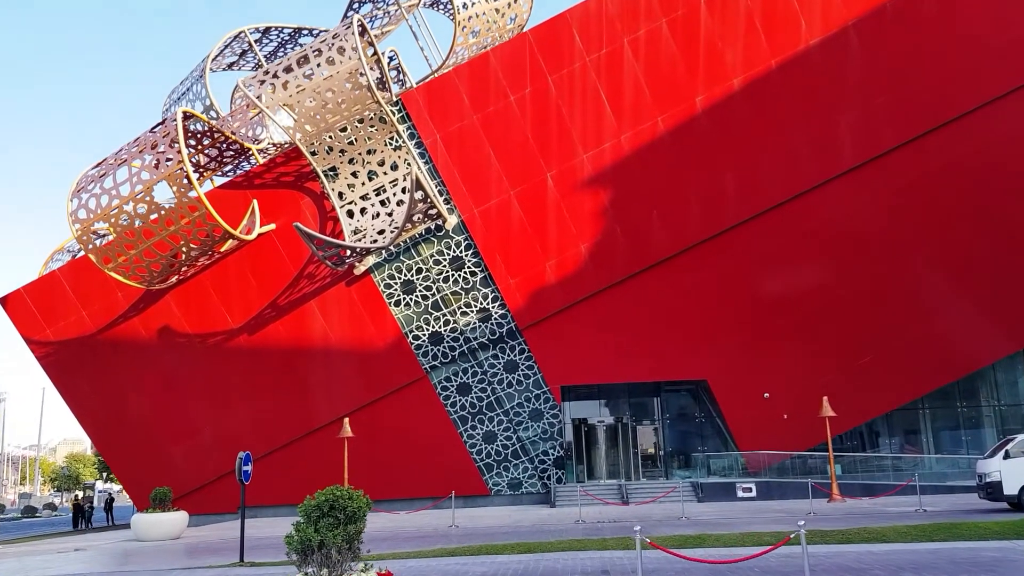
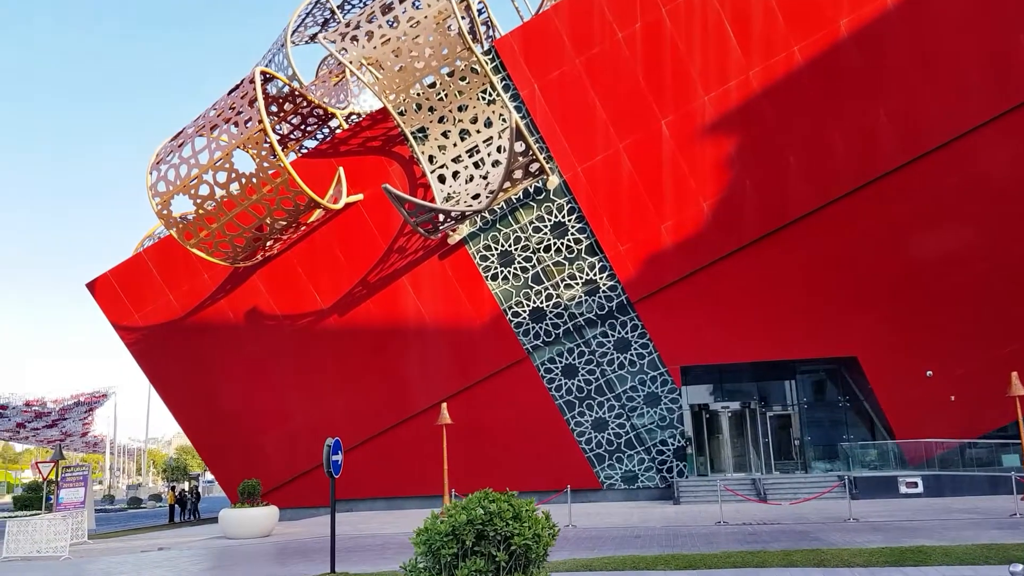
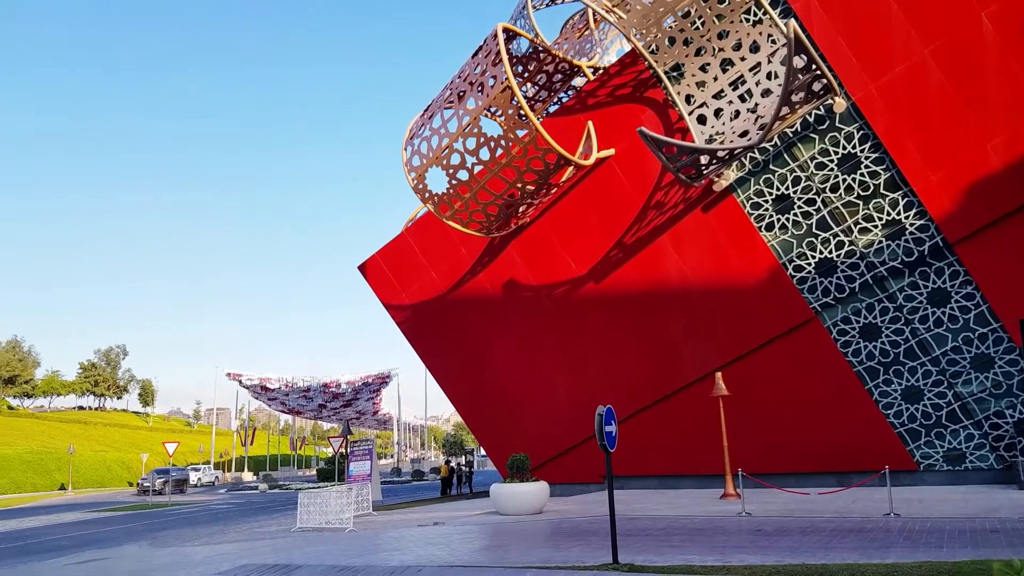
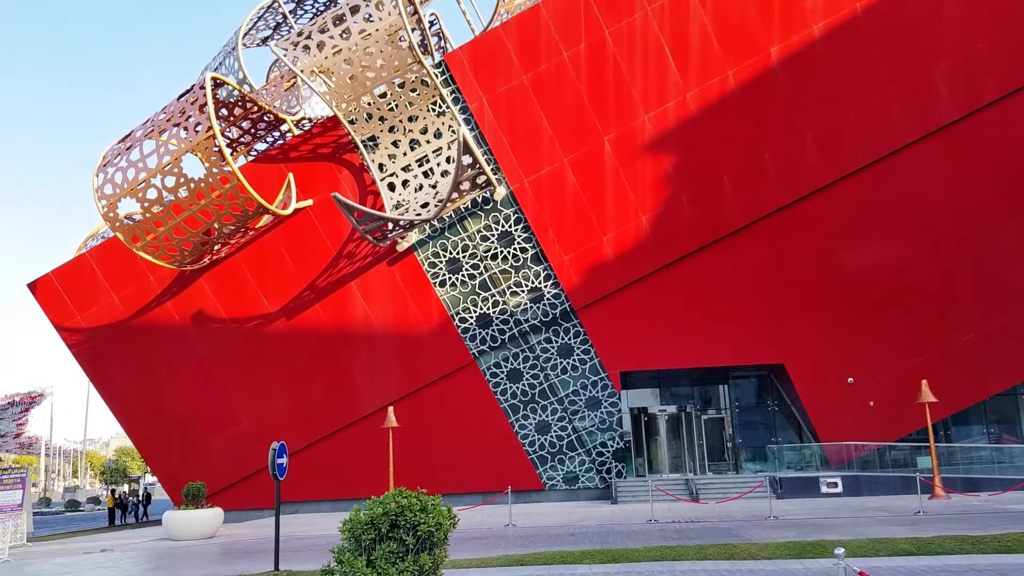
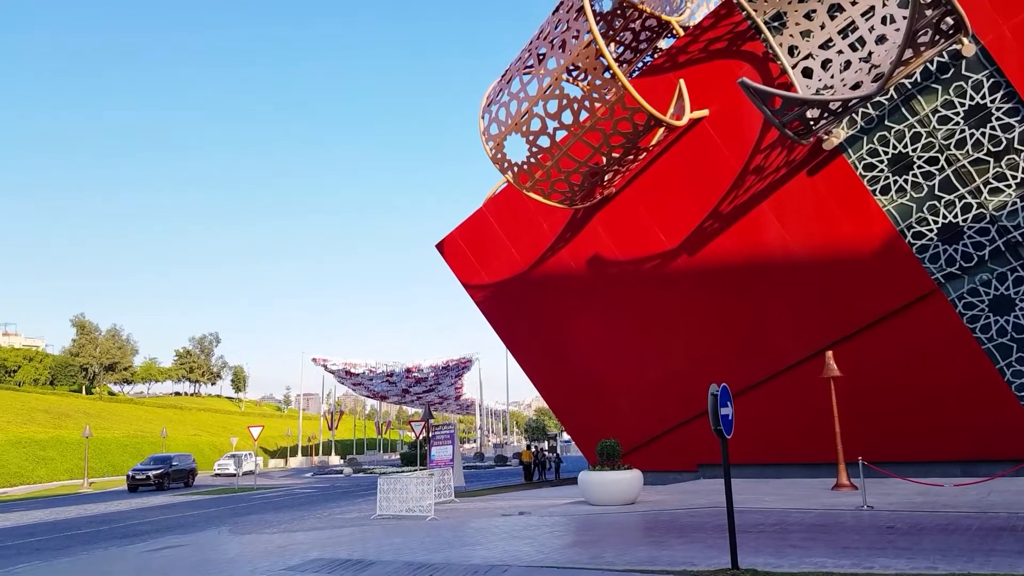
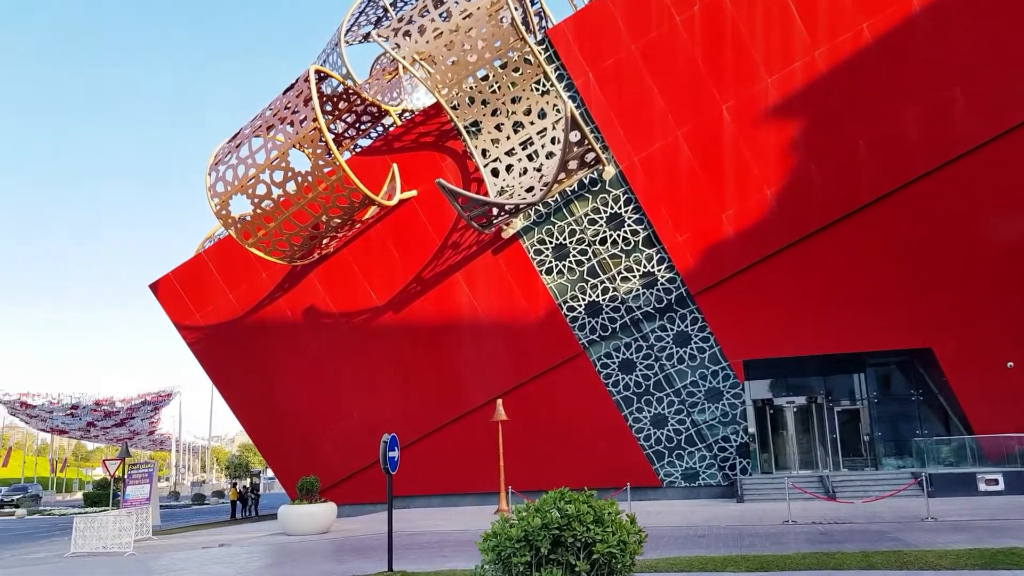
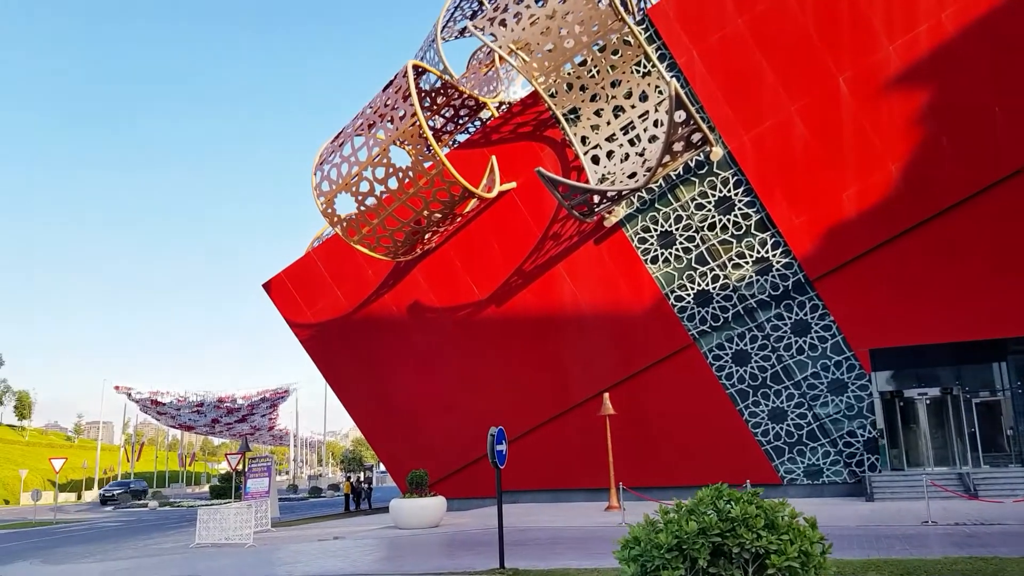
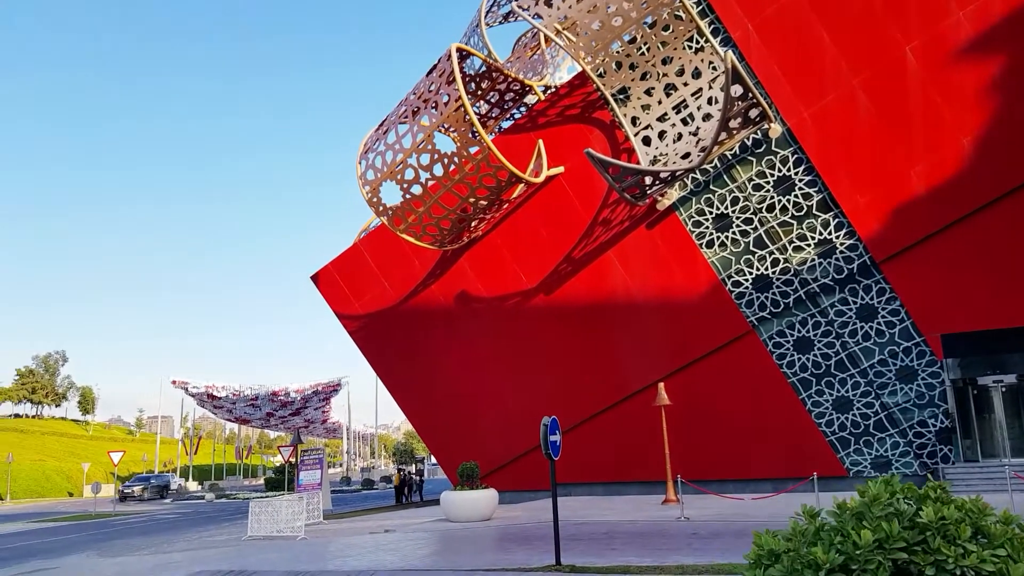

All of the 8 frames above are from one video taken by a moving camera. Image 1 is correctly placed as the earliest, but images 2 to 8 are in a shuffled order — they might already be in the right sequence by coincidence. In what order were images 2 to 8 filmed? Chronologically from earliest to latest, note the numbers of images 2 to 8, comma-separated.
4, 2, 6, 7, 8, 3, 5
